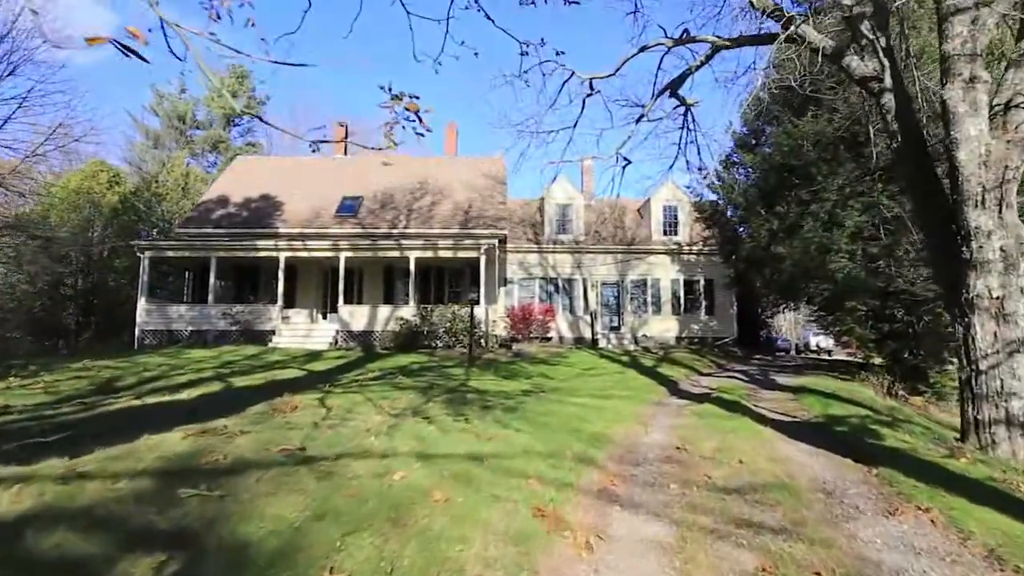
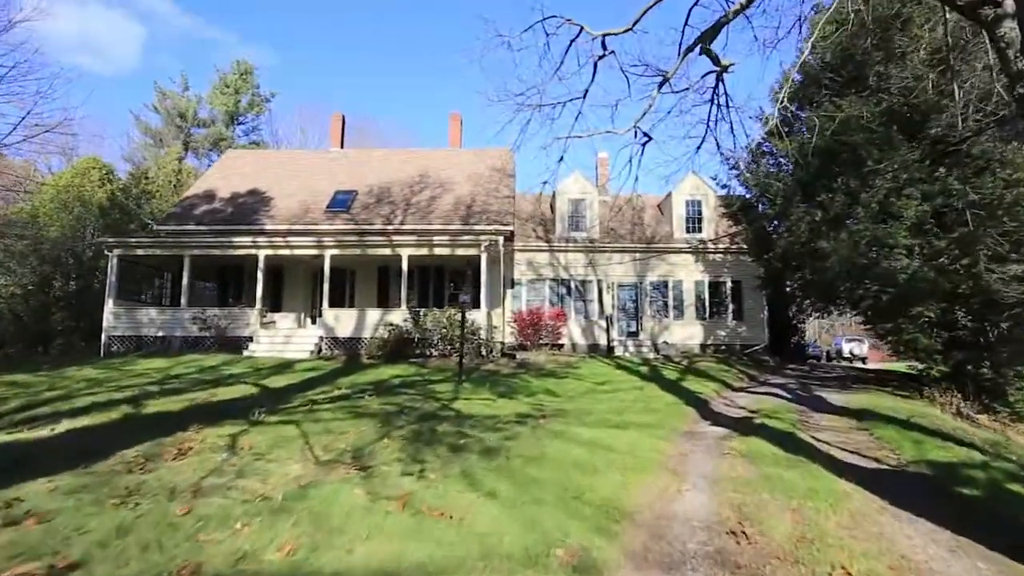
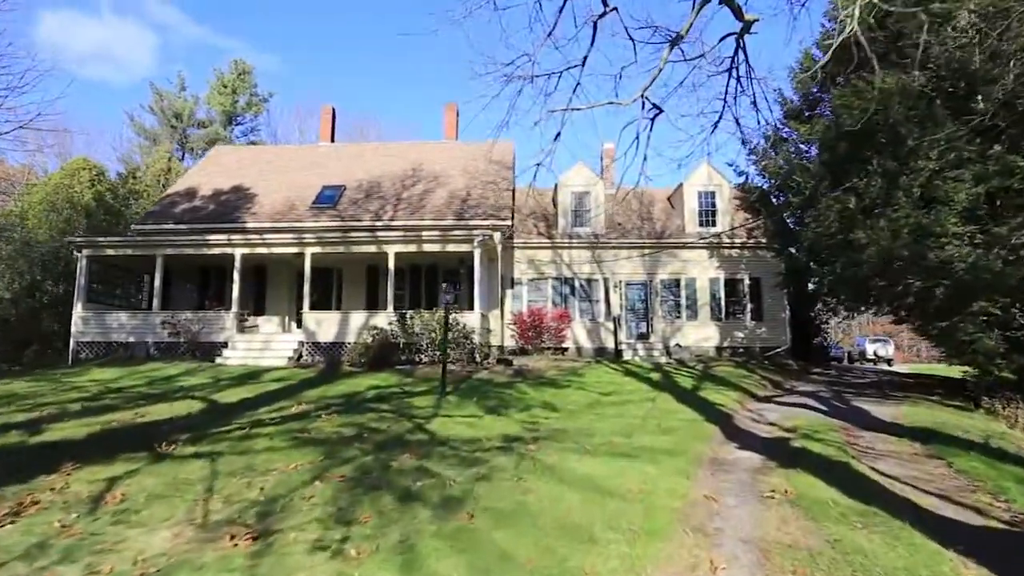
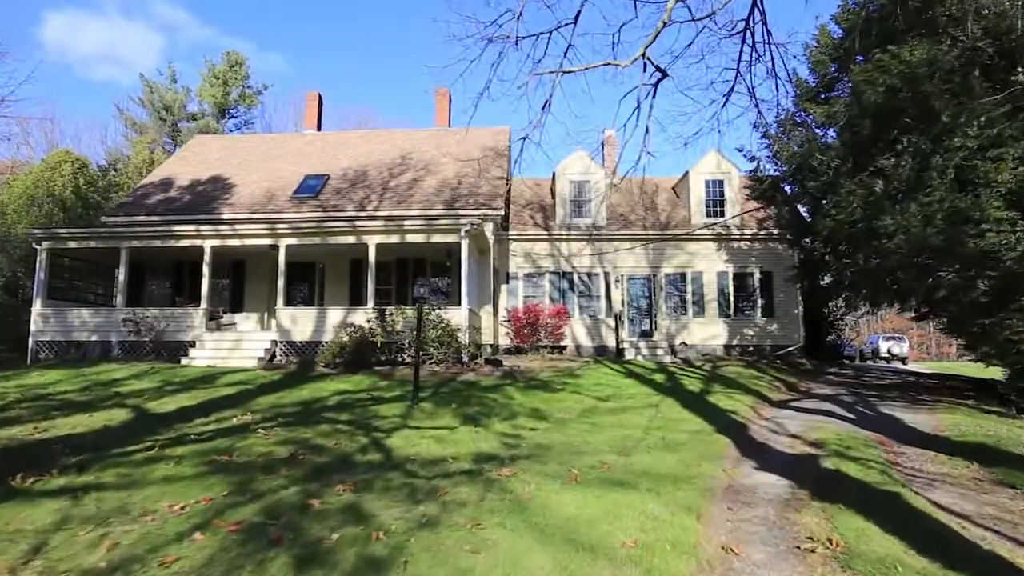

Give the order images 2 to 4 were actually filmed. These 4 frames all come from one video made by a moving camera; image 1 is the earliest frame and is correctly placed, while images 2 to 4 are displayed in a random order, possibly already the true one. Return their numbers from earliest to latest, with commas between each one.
2, 3, 4
